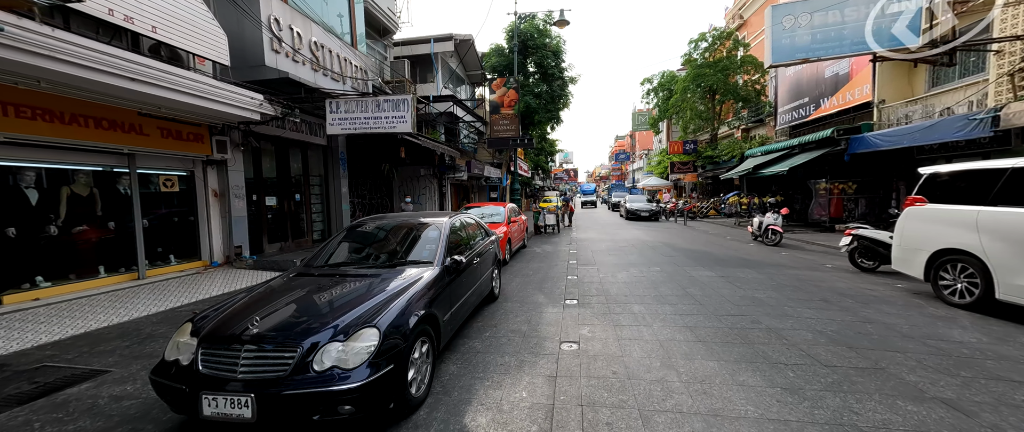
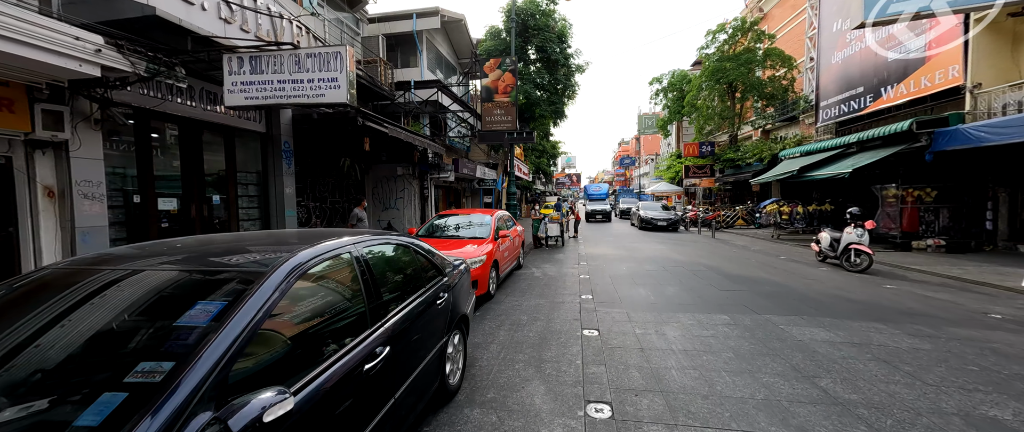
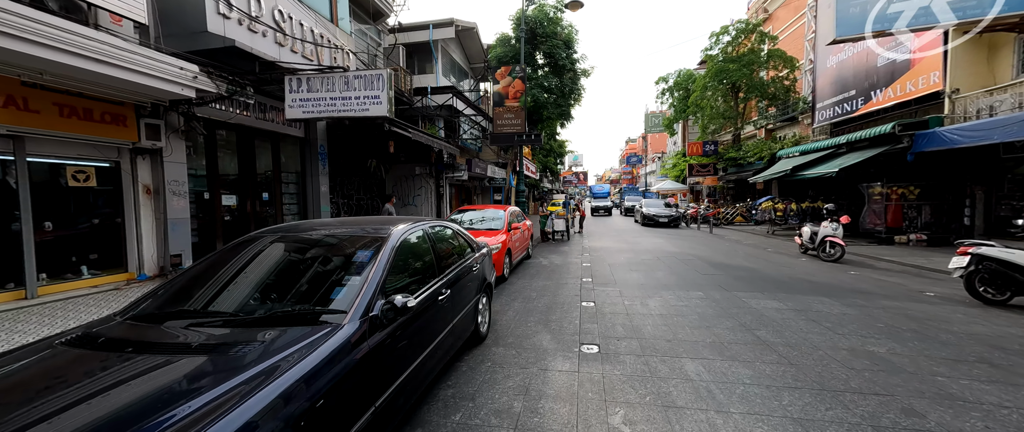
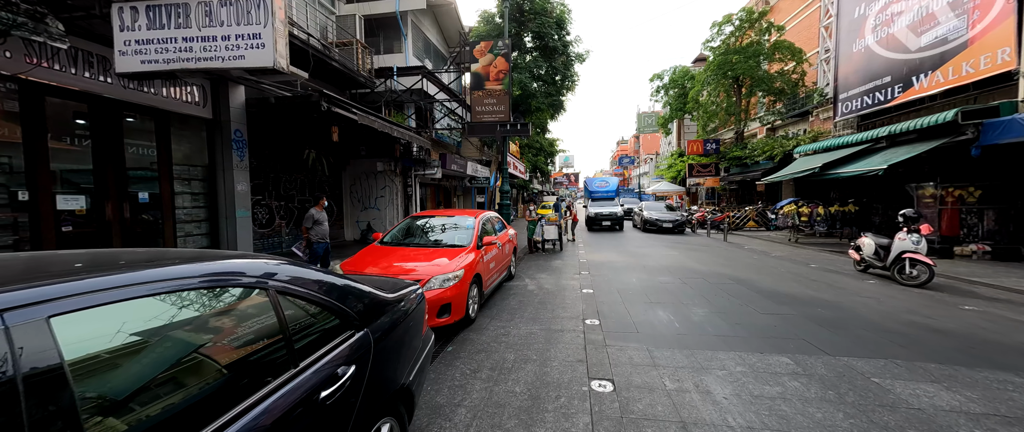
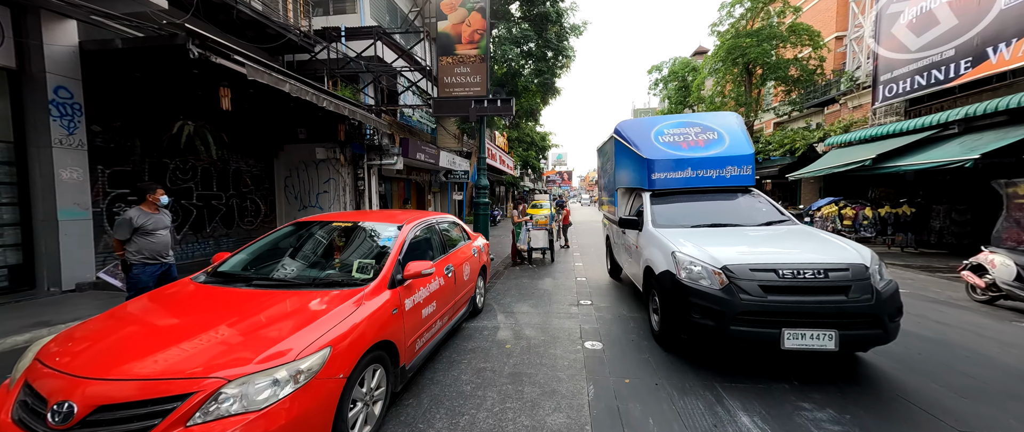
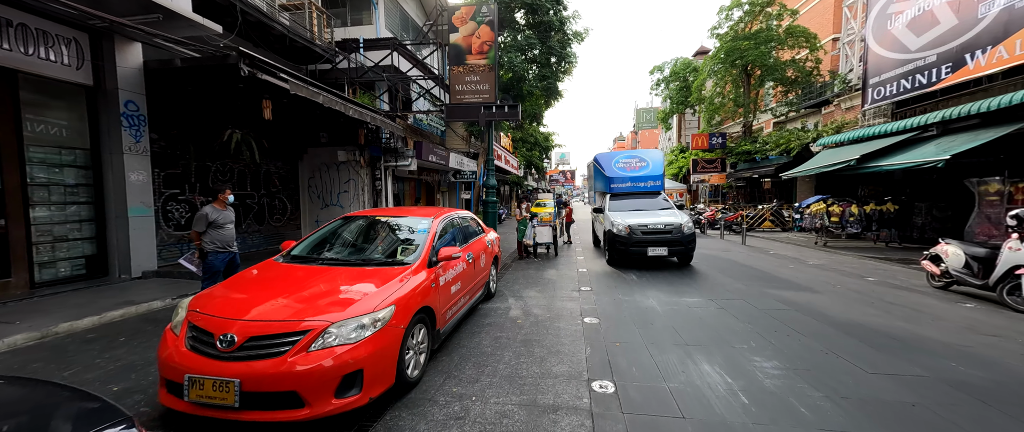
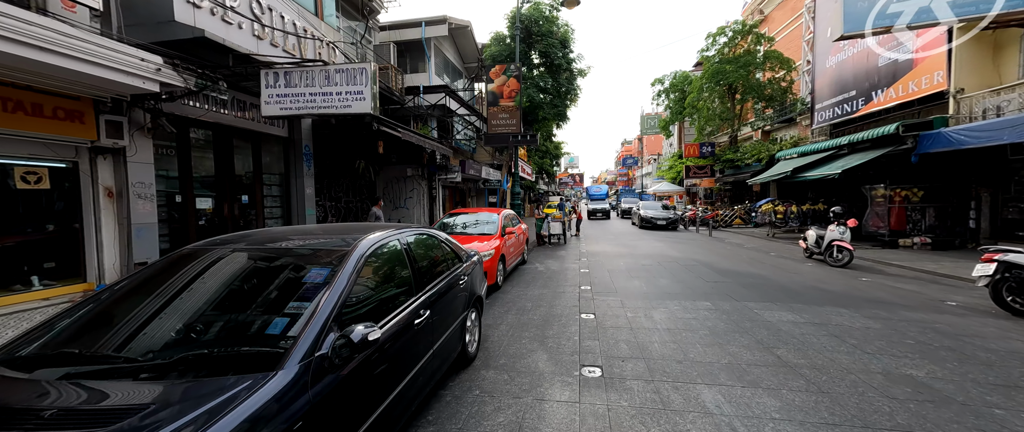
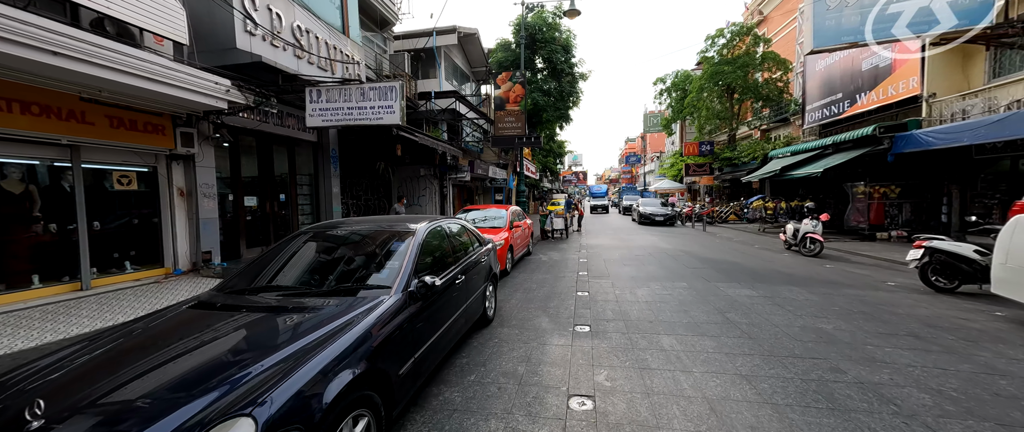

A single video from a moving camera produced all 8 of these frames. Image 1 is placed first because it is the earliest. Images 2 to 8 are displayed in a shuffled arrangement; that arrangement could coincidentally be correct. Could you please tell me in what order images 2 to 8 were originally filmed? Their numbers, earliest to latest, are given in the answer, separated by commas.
8, 3, 7, 2, 4, 6, 5
